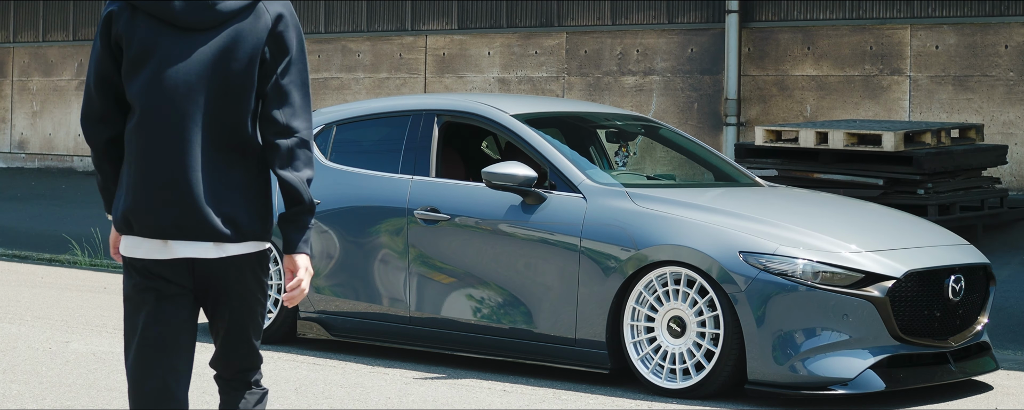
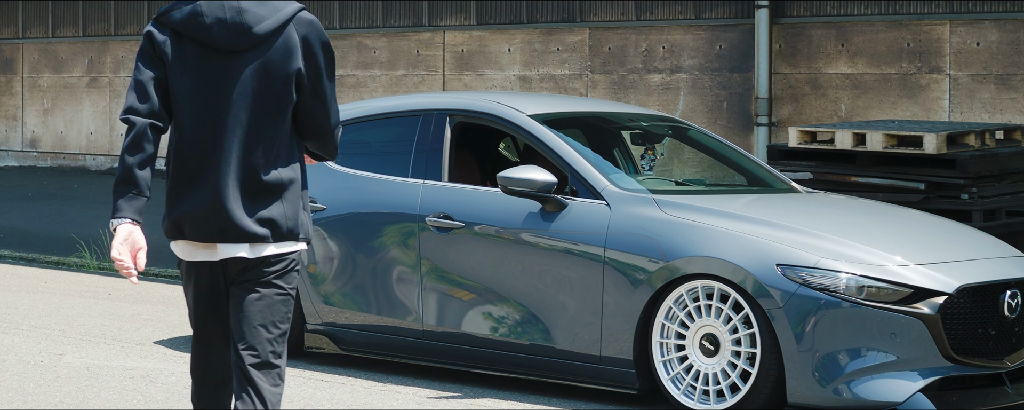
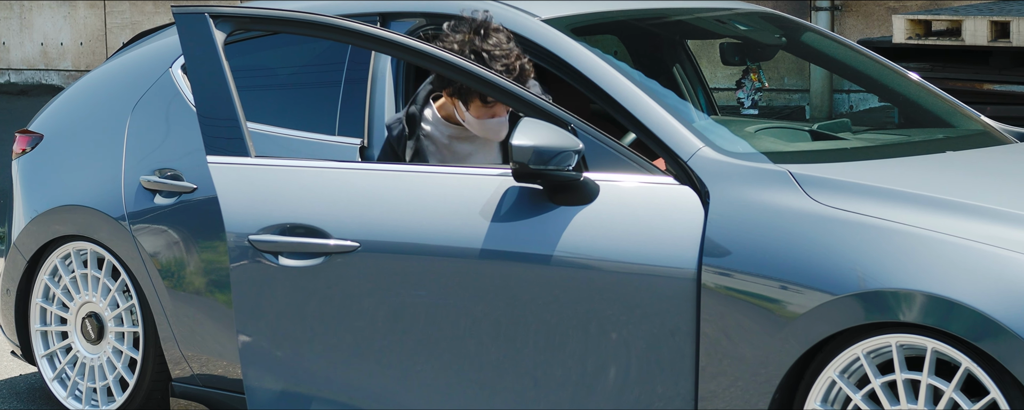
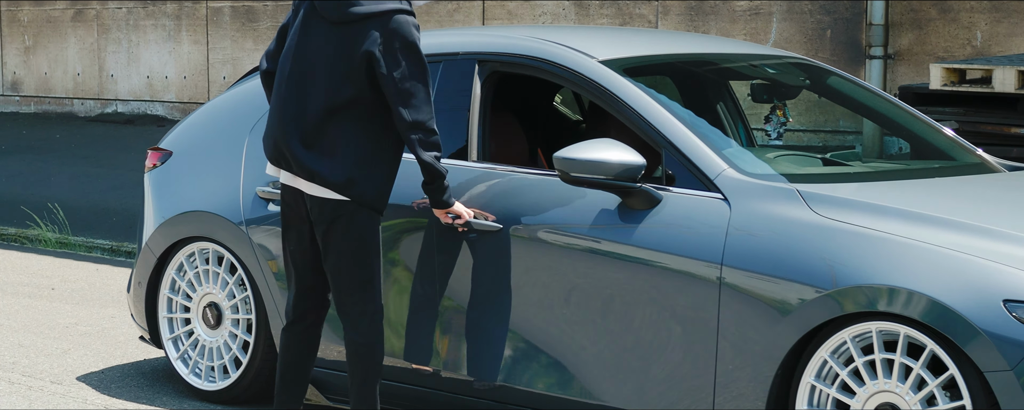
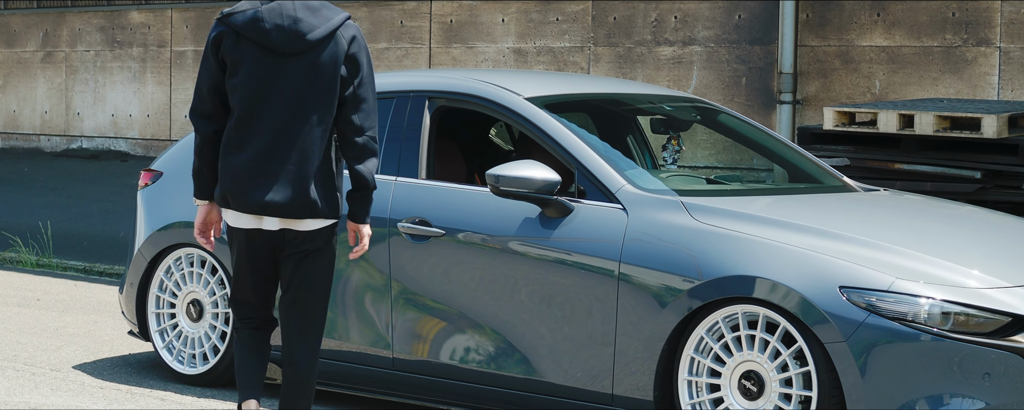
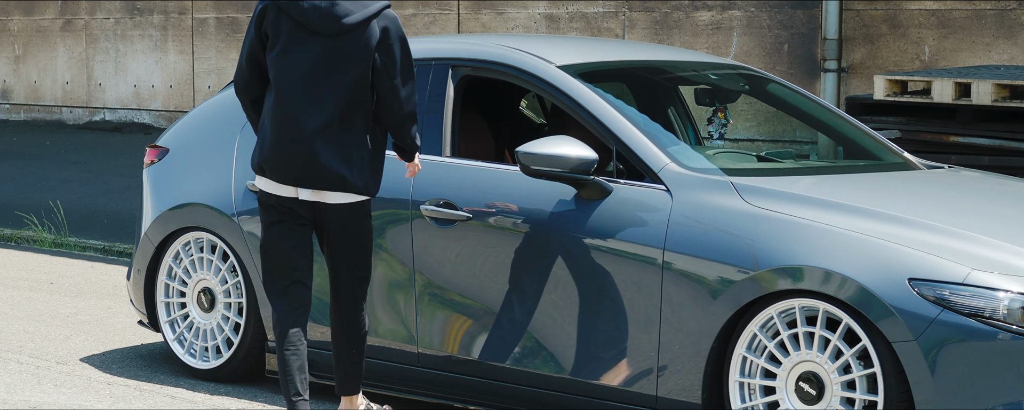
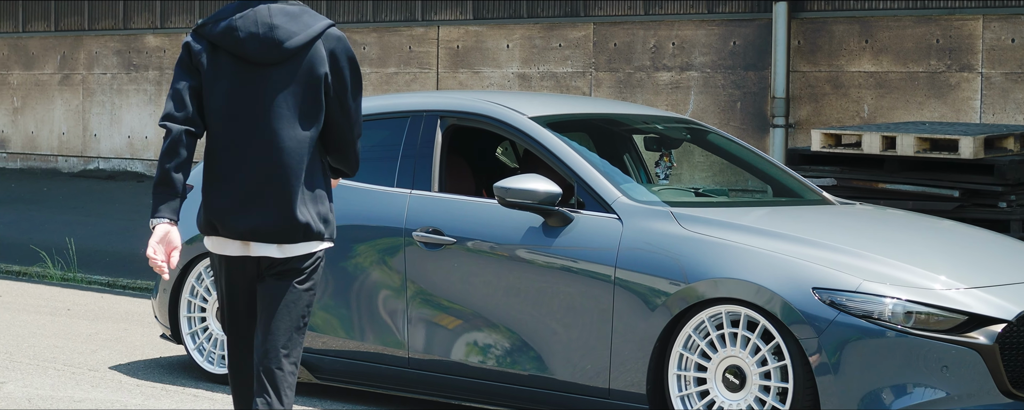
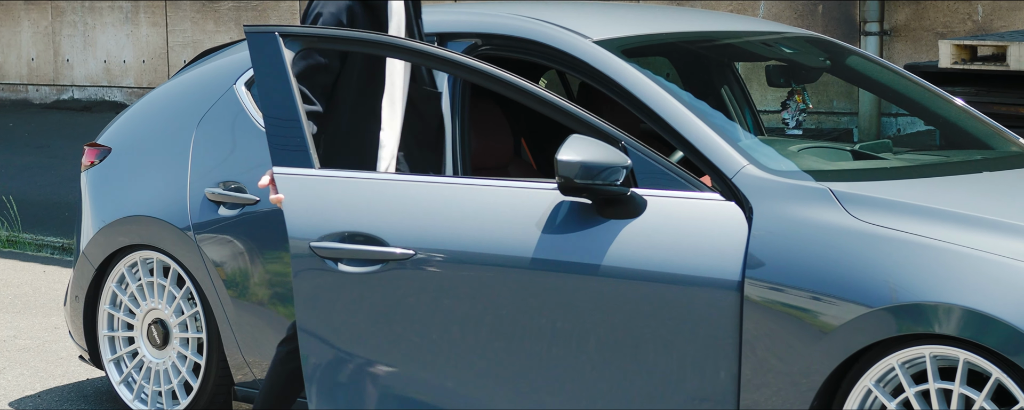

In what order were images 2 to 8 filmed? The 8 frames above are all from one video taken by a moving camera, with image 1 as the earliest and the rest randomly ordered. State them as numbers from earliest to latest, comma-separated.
2, 7, 5, 6, 4, 8, 3
